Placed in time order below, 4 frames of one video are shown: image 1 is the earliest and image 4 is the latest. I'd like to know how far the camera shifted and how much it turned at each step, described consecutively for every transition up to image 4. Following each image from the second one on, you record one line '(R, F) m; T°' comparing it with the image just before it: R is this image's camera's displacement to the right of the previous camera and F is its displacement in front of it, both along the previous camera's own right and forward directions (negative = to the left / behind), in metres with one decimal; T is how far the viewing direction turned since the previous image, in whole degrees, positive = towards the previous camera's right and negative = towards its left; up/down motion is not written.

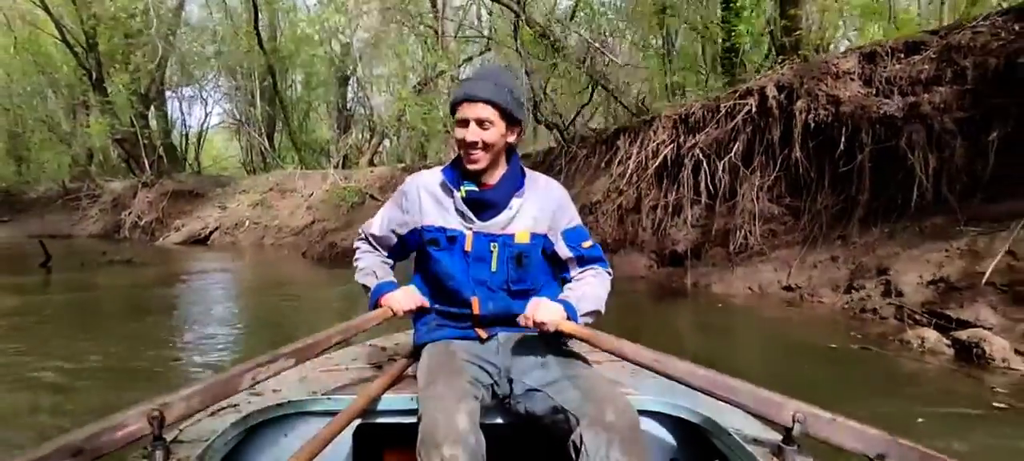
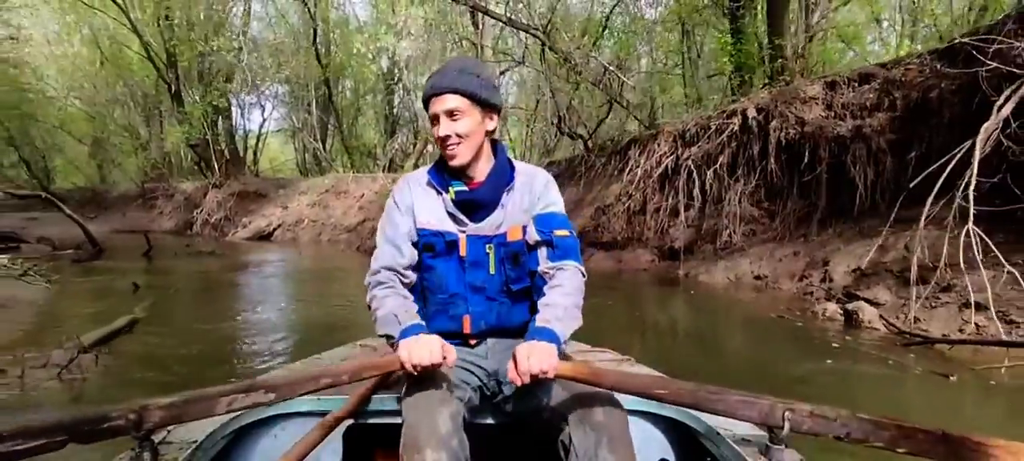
(+0.3, -1.3) m; -4°
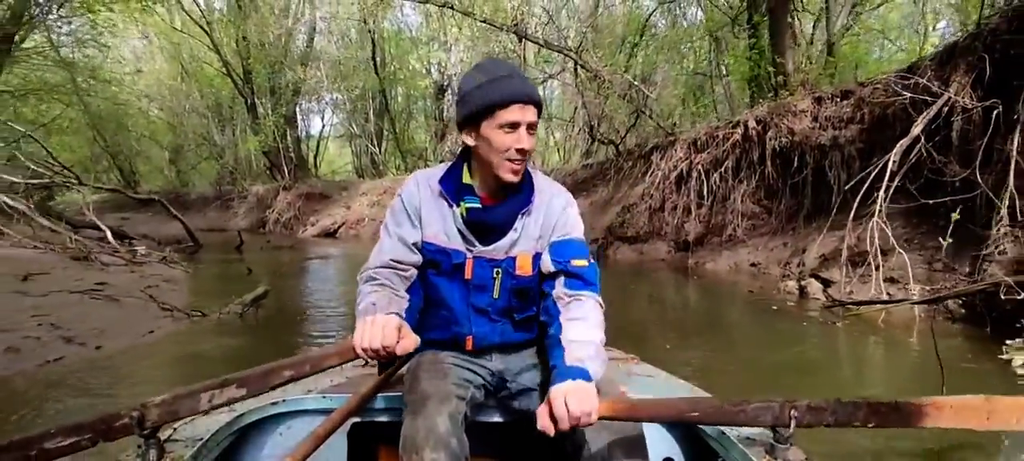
(+0.2, -1.5) m; -5°
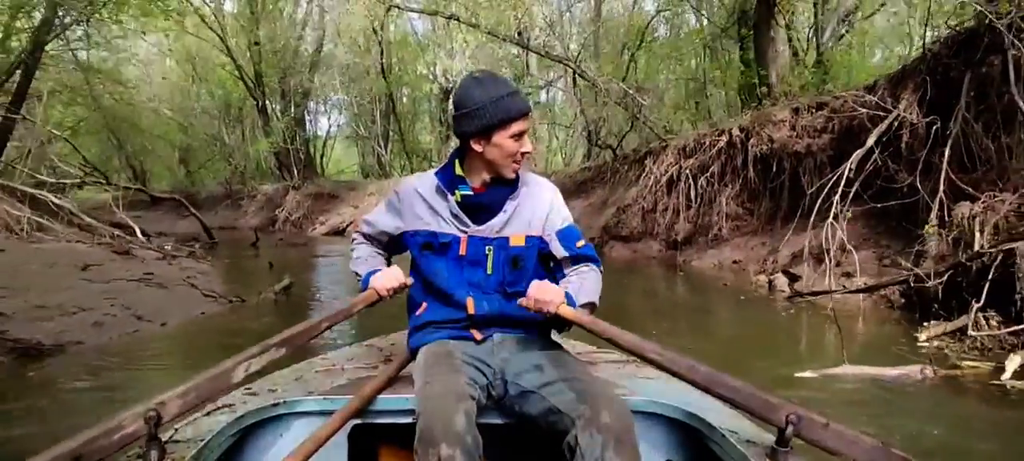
(0.0, -0.7) m; 0°
